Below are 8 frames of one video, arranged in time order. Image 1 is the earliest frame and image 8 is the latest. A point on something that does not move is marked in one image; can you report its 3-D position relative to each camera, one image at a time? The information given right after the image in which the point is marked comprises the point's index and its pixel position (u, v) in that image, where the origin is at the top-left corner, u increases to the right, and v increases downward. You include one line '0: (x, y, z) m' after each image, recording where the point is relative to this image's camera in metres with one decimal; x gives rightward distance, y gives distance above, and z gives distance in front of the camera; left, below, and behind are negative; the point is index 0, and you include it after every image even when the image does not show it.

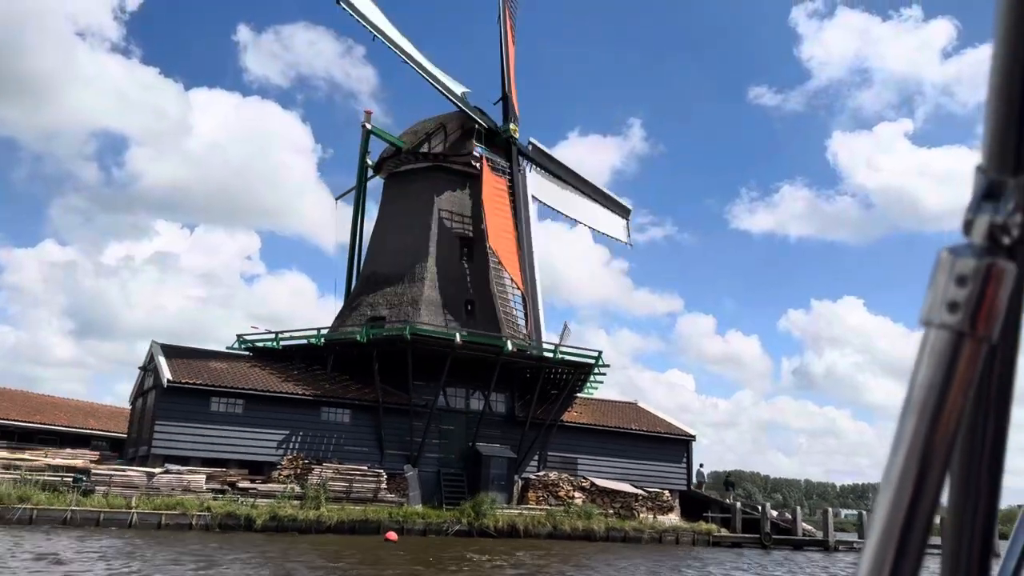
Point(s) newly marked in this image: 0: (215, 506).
0: (-5.7, -4.2, +15.4) m
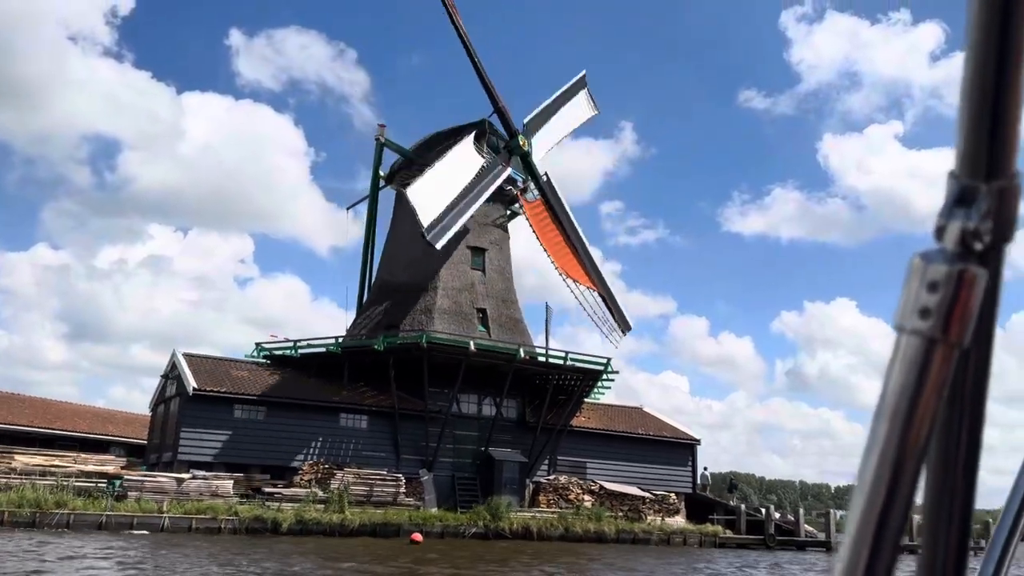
0: (-5.4, -4.4, +16.0) m
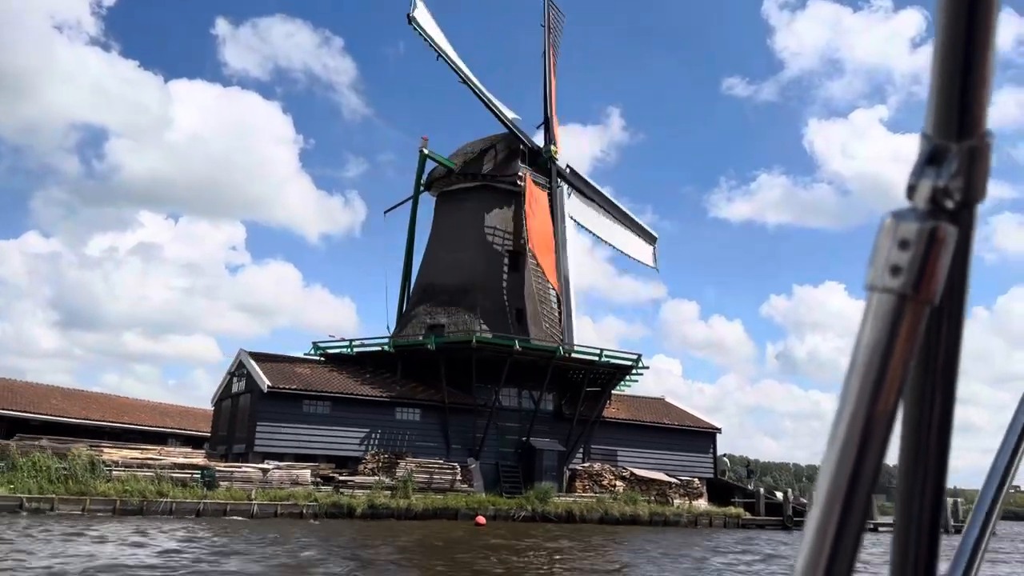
0: (-4.2, -4.6, +17.6) m
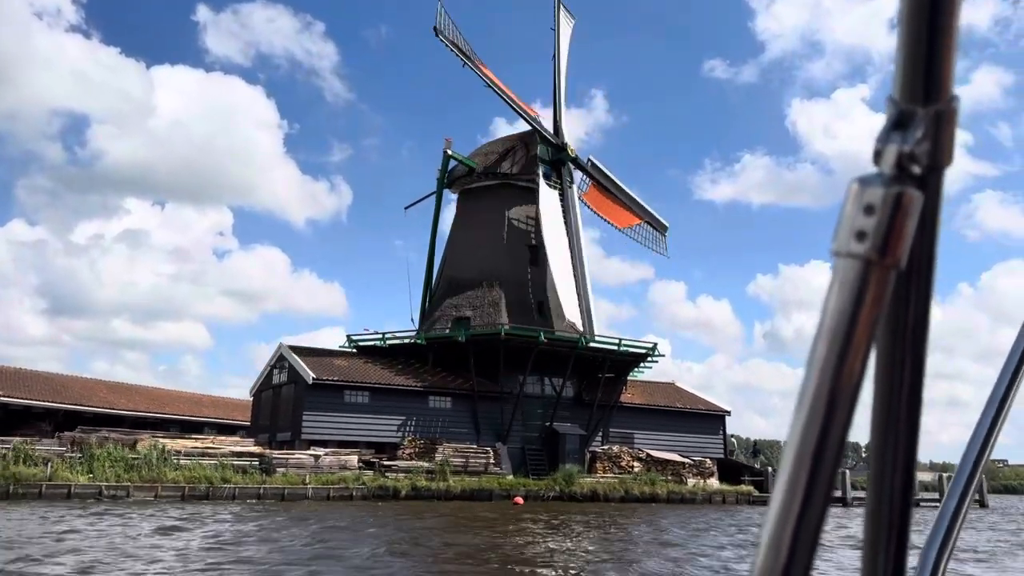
0: (-3.4, -4.5, +19.0) m
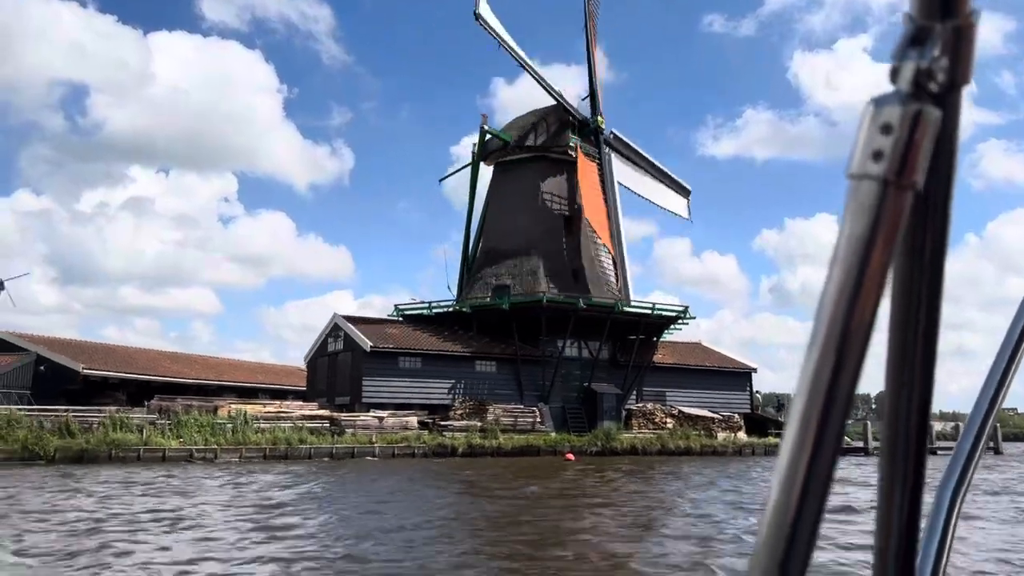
0: (-2.2, -3.9, +20.5) m
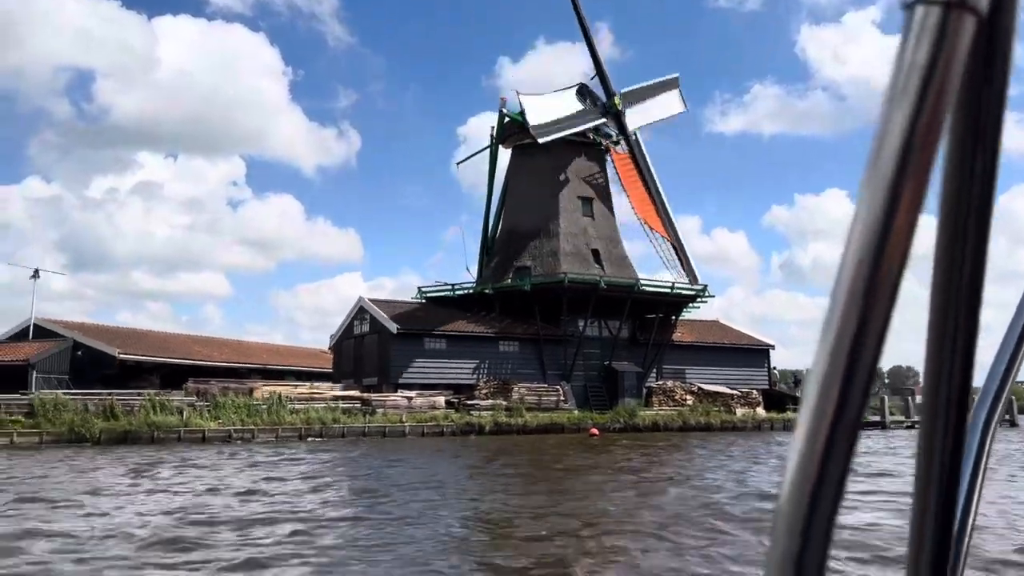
0: (-1.5, -3.4, +21.0) m
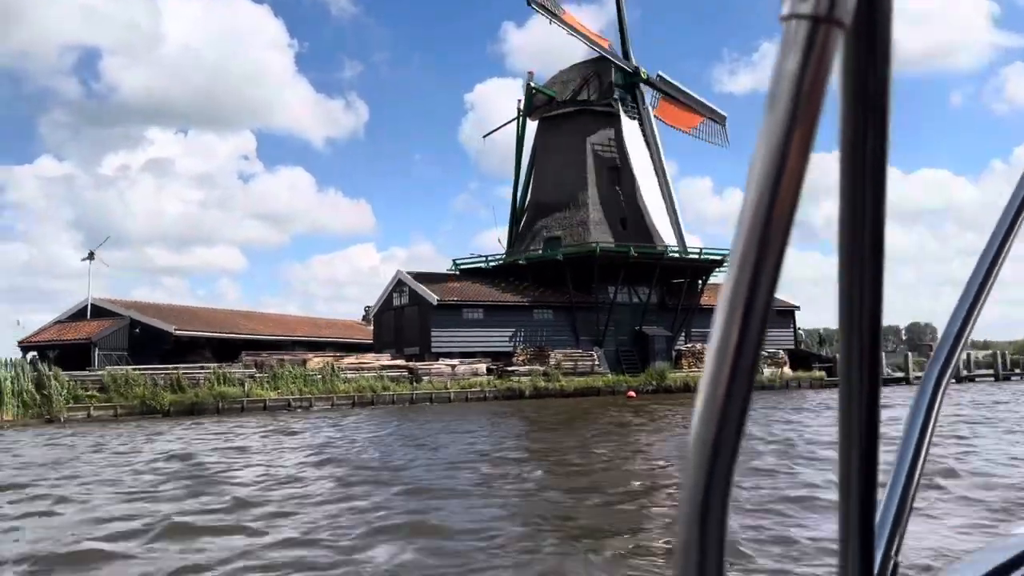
0: (-0.4, -2.6, +22.0) m
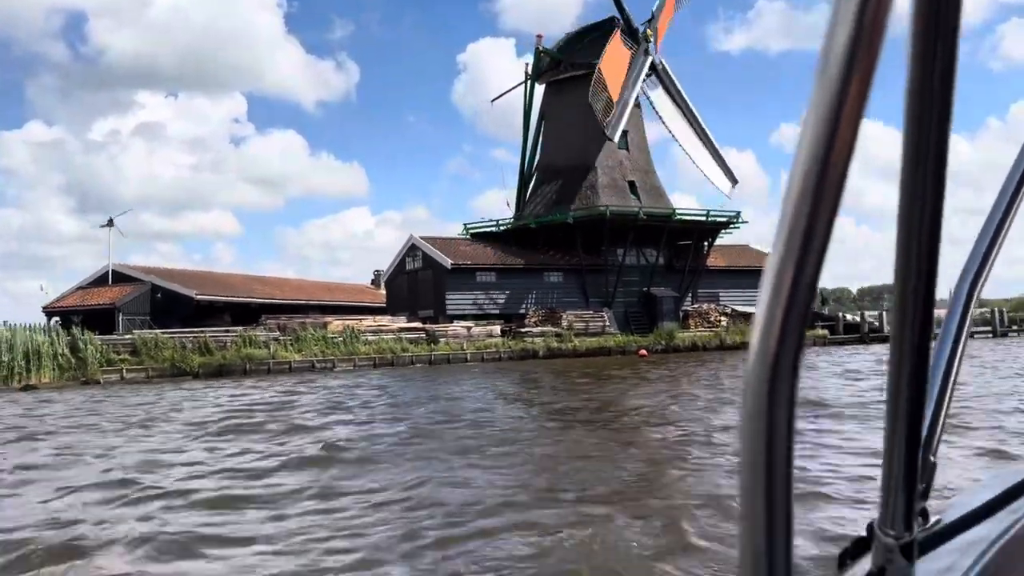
0: (0.0, -1.6, +22.6) m
